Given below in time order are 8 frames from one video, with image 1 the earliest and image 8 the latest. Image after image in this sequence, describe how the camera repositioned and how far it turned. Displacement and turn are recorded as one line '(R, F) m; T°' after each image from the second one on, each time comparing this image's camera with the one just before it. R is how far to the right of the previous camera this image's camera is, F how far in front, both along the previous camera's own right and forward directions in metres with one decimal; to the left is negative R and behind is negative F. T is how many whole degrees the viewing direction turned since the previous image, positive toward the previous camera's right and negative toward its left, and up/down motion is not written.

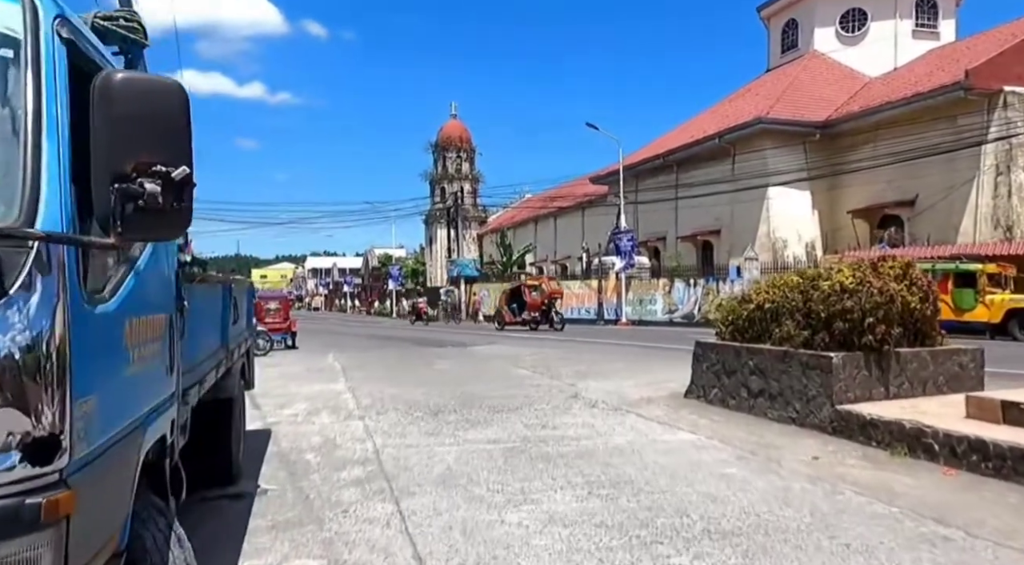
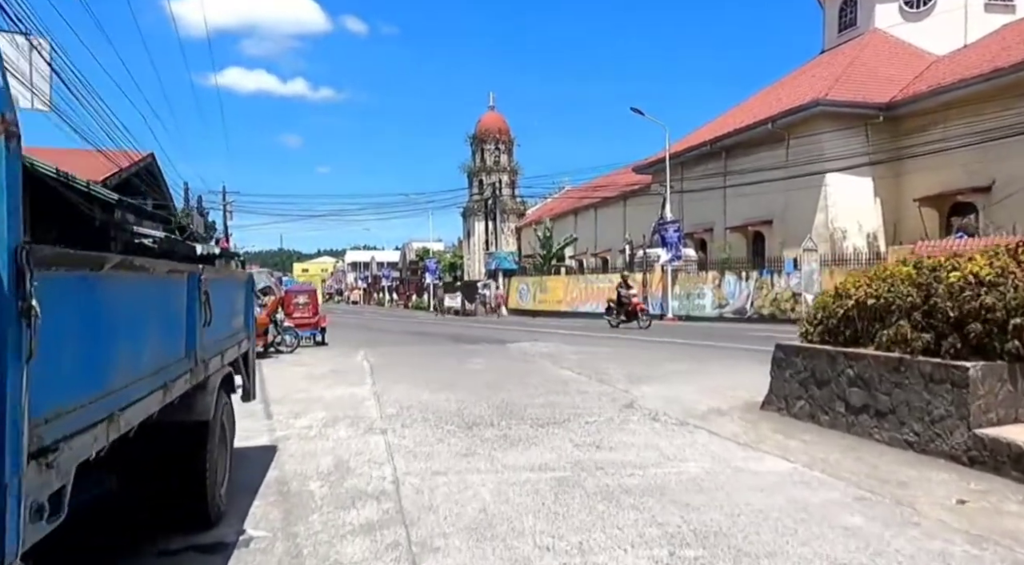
(-0.1, +1.4) m; -3°
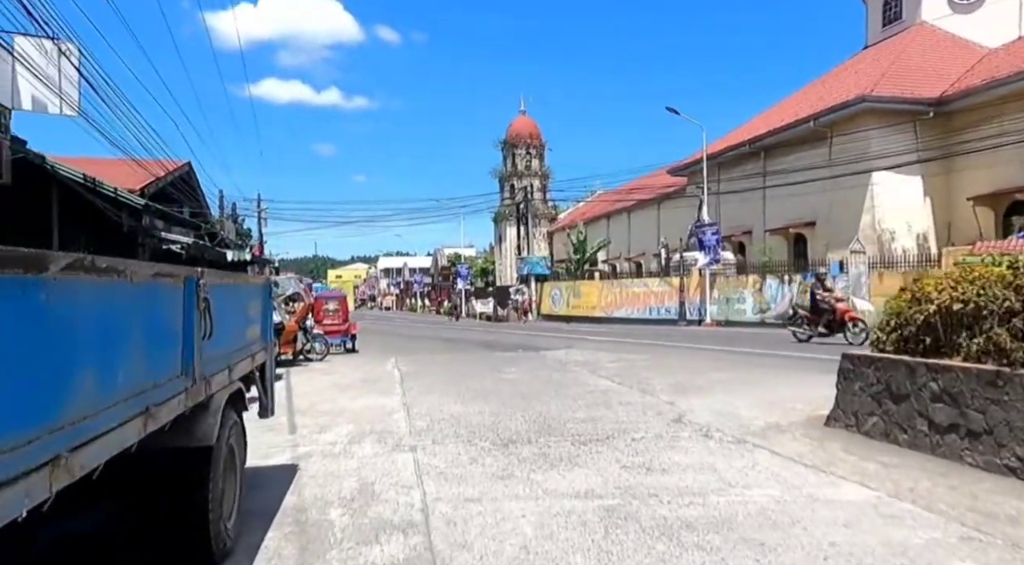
(-0.1, +0.6) m; -3°
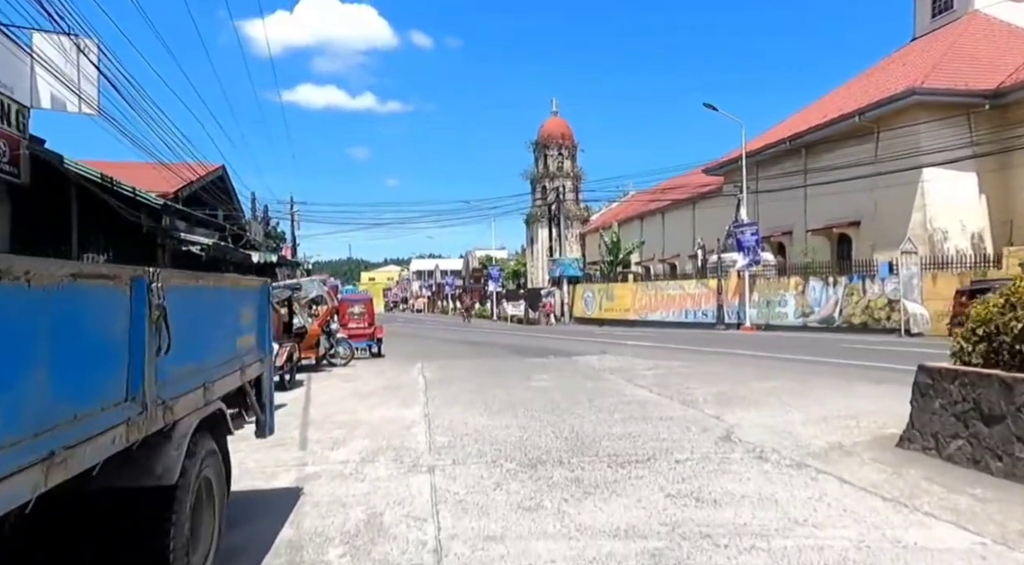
(0.0, +0.8) m; -3°
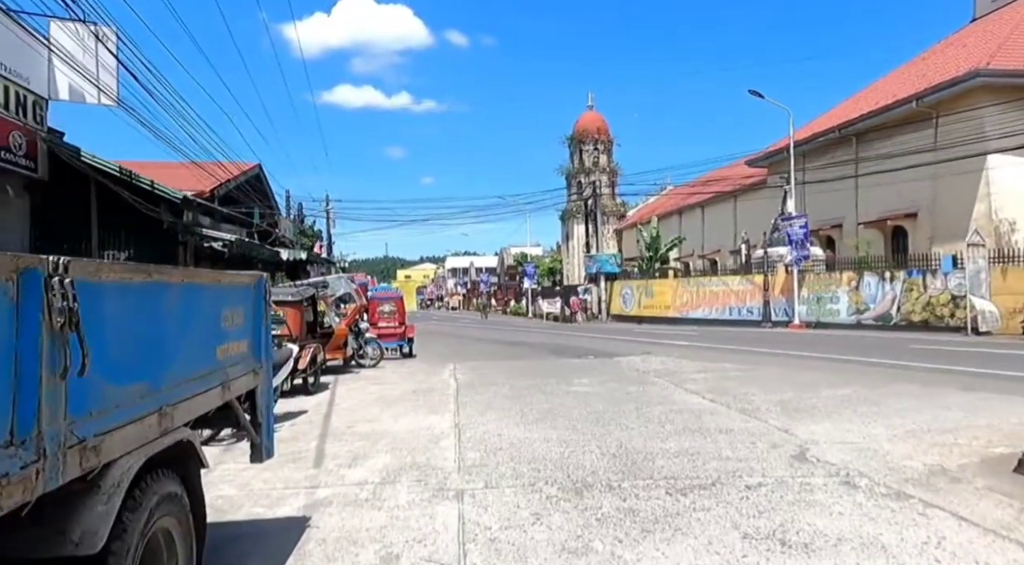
(0.0, +1.0) m; -3°
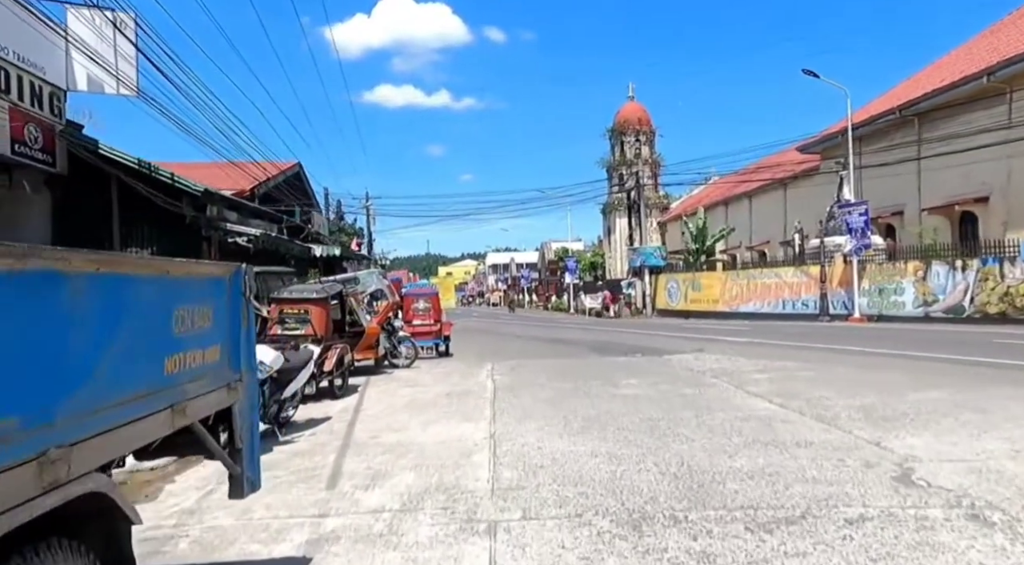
(0.0, +1.0) m; -3°
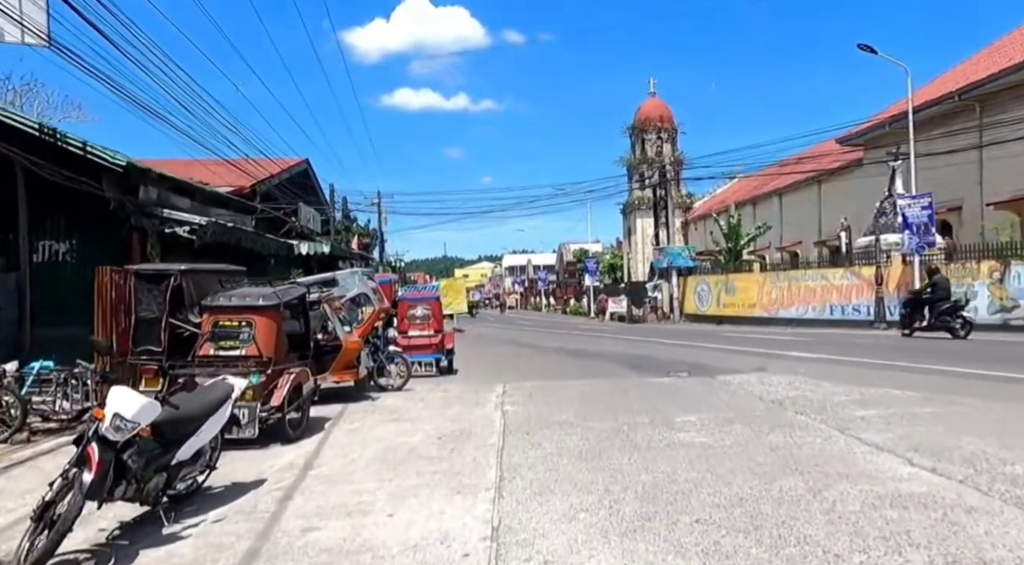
(0.0, +3.0) m; -1°
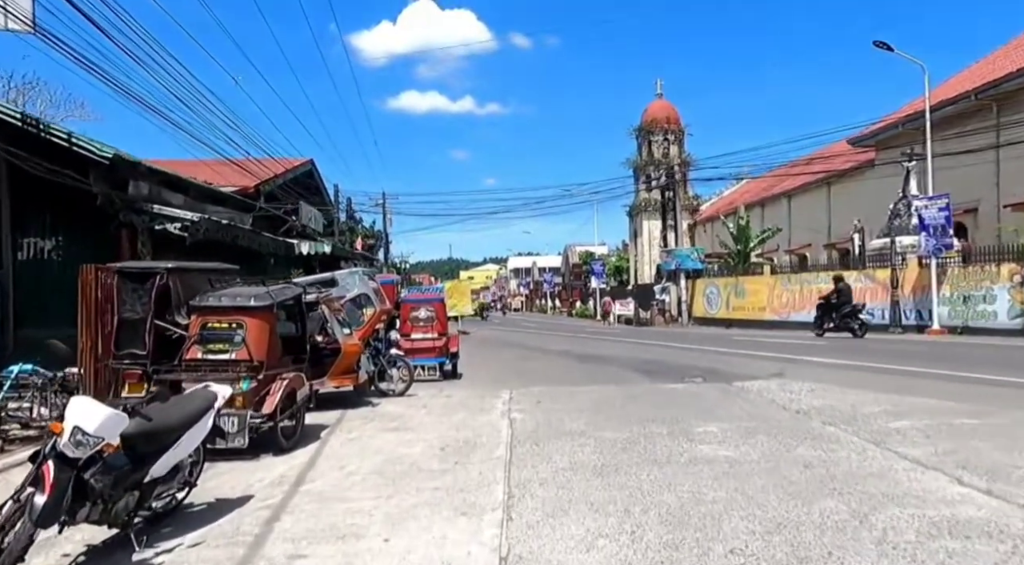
(0.0, +0.6) m; 0°
